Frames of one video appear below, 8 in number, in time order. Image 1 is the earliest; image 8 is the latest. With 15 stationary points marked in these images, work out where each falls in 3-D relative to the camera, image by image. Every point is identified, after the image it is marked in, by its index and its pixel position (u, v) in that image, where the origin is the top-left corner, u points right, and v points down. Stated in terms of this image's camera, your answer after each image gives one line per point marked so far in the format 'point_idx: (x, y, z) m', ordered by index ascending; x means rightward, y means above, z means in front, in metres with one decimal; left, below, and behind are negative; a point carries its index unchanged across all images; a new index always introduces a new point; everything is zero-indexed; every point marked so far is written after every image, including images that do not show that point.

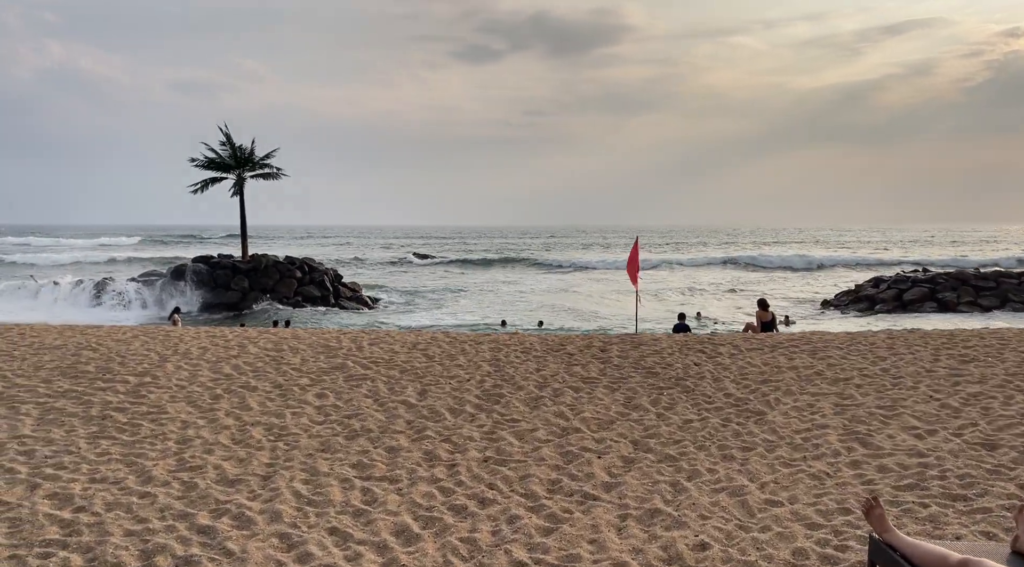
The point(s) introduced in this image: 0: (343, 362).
0: (-2.7, -1.2, +14.6) m
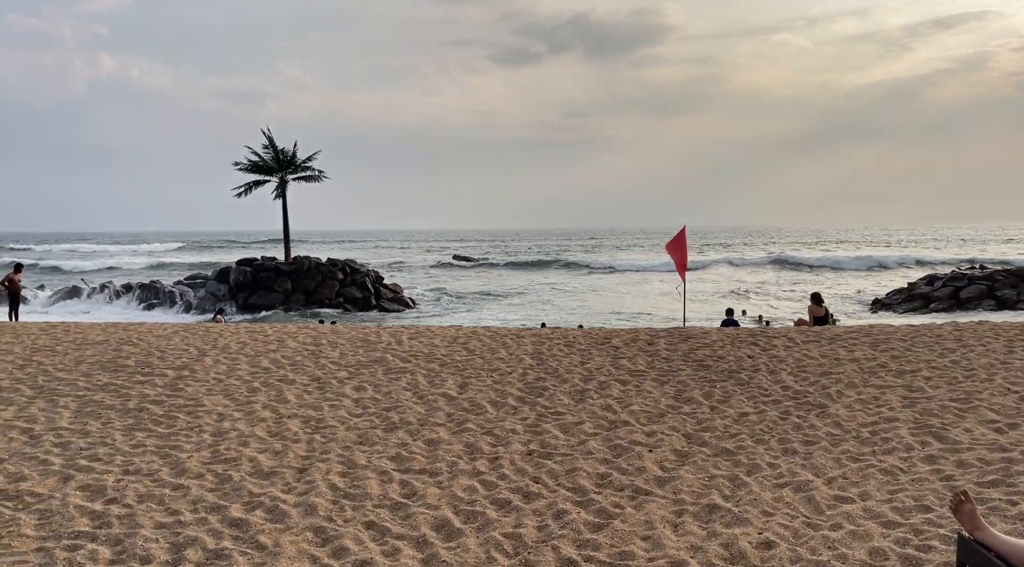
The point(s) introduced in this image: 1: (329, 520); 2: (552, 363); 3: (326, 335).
0: (-2.0, -1.1, +14.2) m
1: (-1.5, -1.9, +7.6) m
2: (+0.6, -1.1, +13.2) m
3: (-3.4, -0.9, +16.7) m
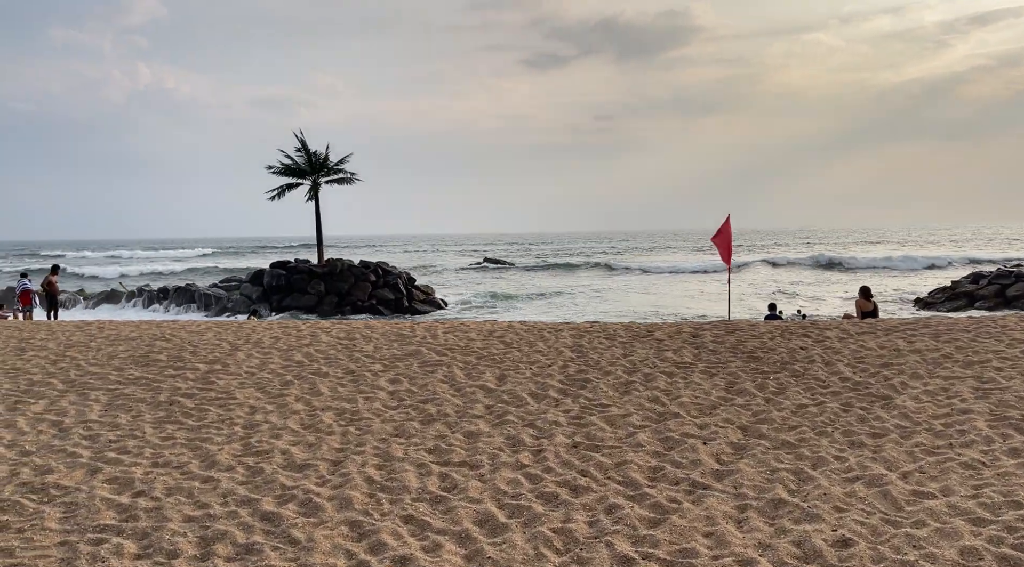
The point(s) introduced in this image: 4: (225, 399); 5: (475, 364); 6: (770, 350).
0: (-1.4, -1.0, +13.8) m
1: (-1.1, -1.8, +7.2) m
2: (+1.1, -1.0, +12.7) m
3: (-2.7, -0.8, +16.4) m
4: (-3.4, -1.4, +10.9) m
5: (-0.5, -1.1, +12.4) m
6: (+3.6, -0.9, +12.8) m
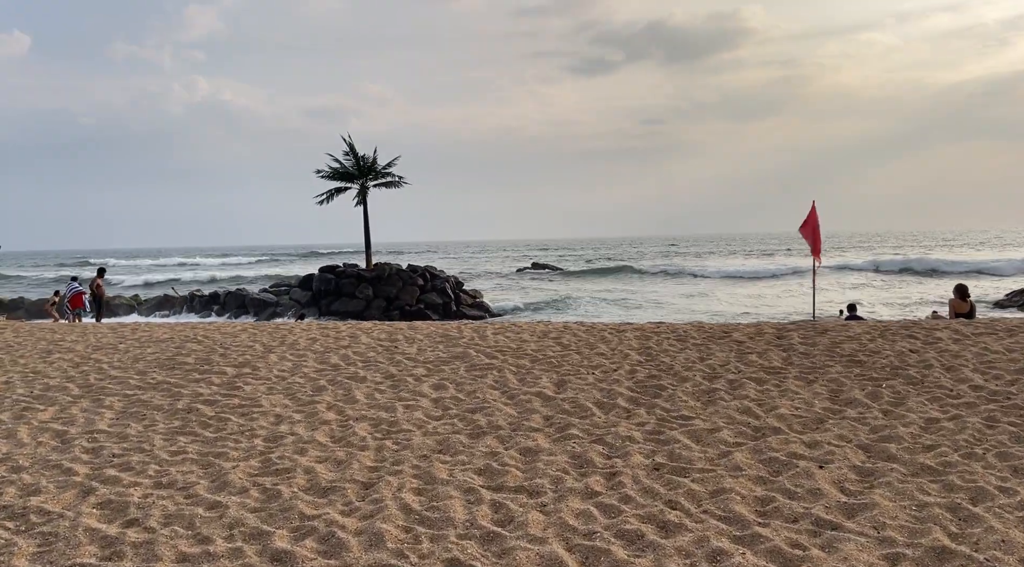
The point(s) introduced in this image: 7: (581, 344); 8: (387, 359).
0: (-0.6, -0.9, +12.4) m
1: (-0.7, -1.7, +5.7) m
2: (+1.8, -0.9, +11.1) m
3: (-1.8, -0.8, +15.0) m
4: (-2.7, -1.3, +9.6) m
5: (+0.2, -1.0, +10.9) m
6: (+4.3, -0.8, +11.1) m
7: (+0.9, -0.8, +12.6) m
8: (-1.6, -1.0, +12.0) m
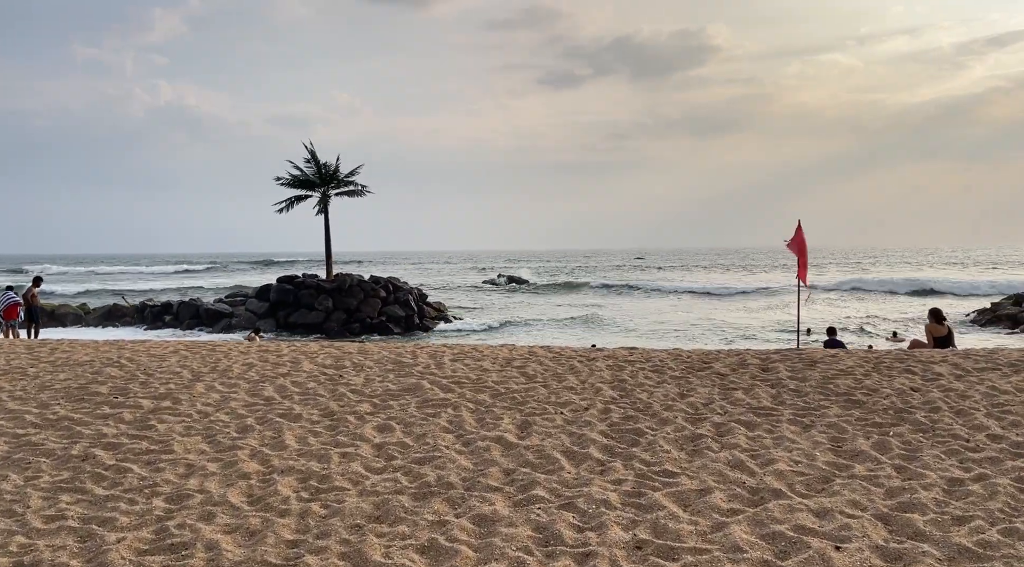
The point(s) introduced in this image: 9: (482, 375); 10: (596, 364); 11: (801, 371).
0: (-1.1, -1.2, +11.1) m
1: (-1.0, -1.9, +4.4) m
2: (+1.4, -1.2, +9.9) m
3: (-2.4, -1.1, +13.6) m
4: (-3.1, -1.5, +8.2) m
5: (-0.2, -1.3, +9.7) m
6: (+3.9, -1.1, +10.0) m
7: (+0.4, -1.1, +11.4) m
8: (-2.1, -1.2, +10.7) m
9: (-0.4, -1.1, +11.5) m
10: (+1.1, -1.0, +11.9) m
11: (+3.4, -1.0, +11.0) m
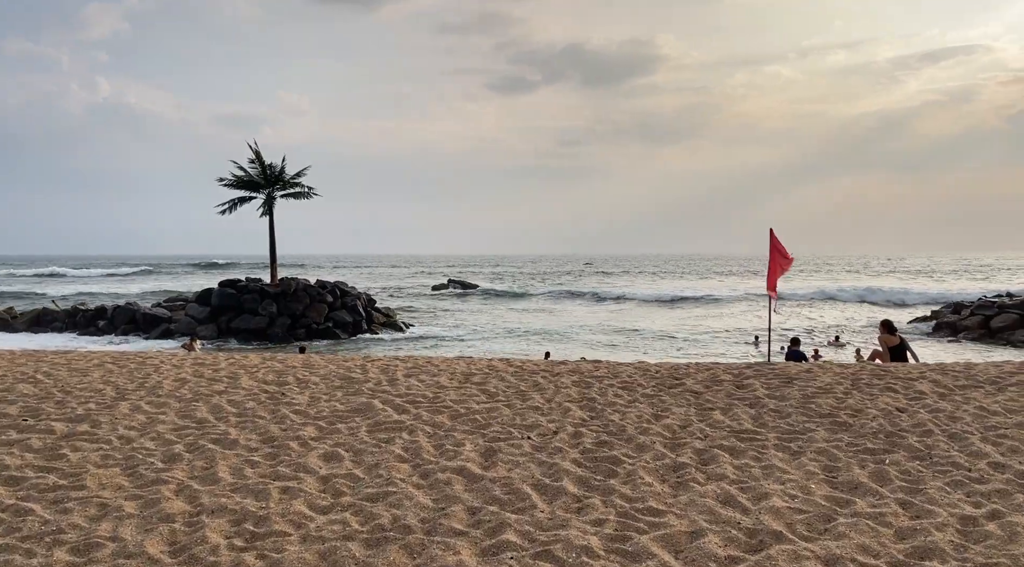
0: (-1.6, -1.3, +10.2) m
1: (-1.0, -1.9, +3.5) m
2: (+1.0, -1.3, +9.1) m
3: (-3.0, -1.2, +12.7) m
4: (-3.4, -1.6, +7.2) m
5: (-0.6, -1.4, +8.8) m
6: (+3.5, -1.2, +9.4) m
7: (0.0, -1.2, +10.6) m
8: (-2.5, -1.3, +9.7) m
9: (-0.8, -1.2, +10.6) m
10: (+0.6, -1.2, +11.1) m
11: (+3.0, -1.2, +10.3) m
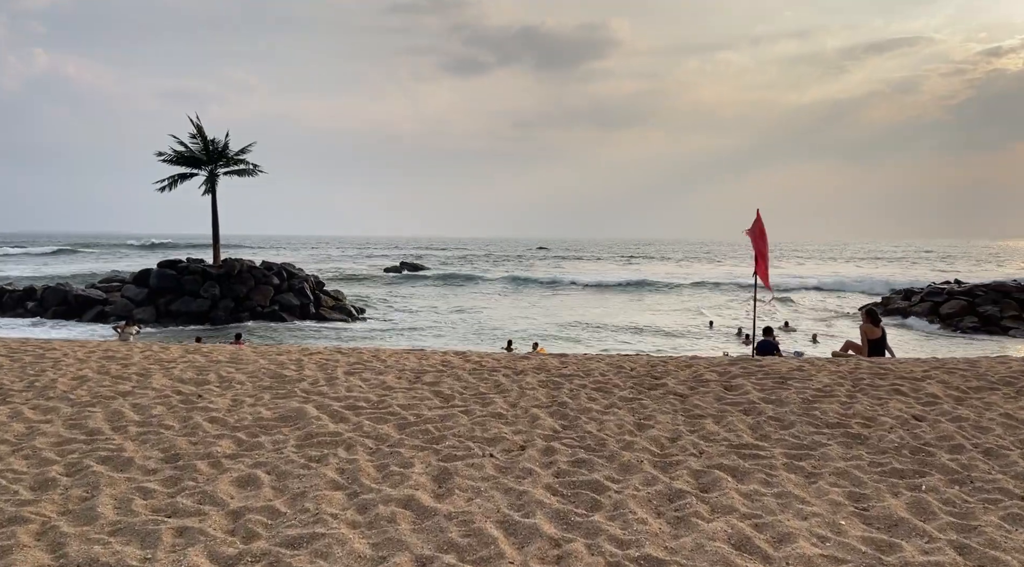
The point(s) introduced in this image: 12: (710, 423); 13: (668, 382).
0: (-2.0, -1.1, +8.7) m
1: (-1.1, -1.9, +2.1) m
2: (+0.6, -1.2, +7.8) m
3: (-3.5, -1.0, +11.1) m
4: (-3.7, -1.5, +5.6) m
5: (-0.9, -1.3, +7.4) m
6: (+3.1, -1.1, +8.1) m
7: (-0.5, -1.1, +9.1) m
8: (-2.9, -1.2, +8.2) m
9: (-1.3, -1.1, +9.2) m
10: (+0.1, -1.0, +9.7) m
11: (+2.5, -1.0, +9.1) m
12: (+1.7, -1.2, +7.9) m
13: (+1.6, -1.0, +9.6) m
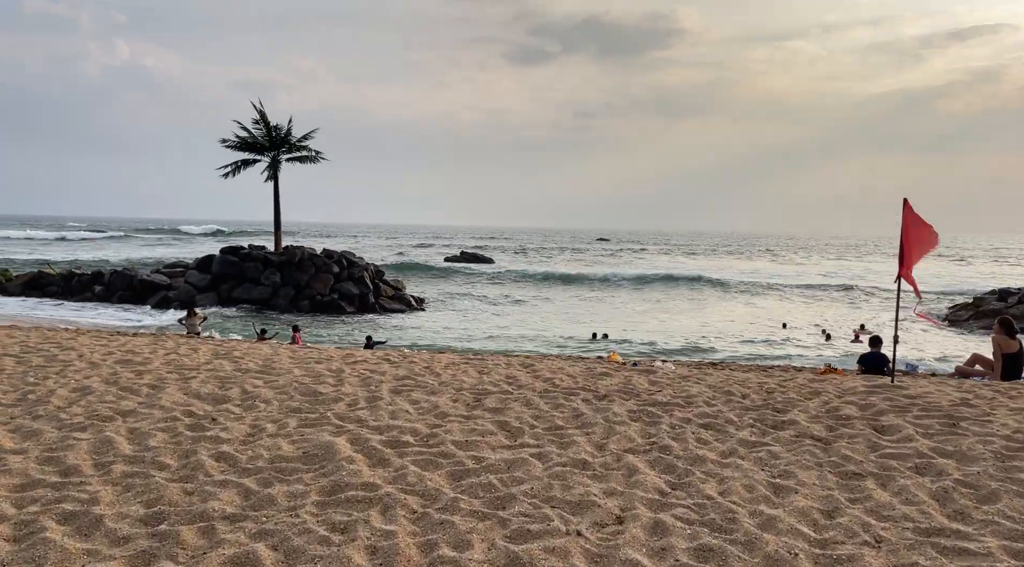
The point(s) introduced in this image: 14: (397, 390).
0: (-1.3, -1.2, +6.8) m
1: (-0.9, -2.0, +0.2) m
2: (+1.2, -1.3, +5.7) m
3: (-2.7, -0.9, +9.3) m
4: (-3.2, -1.5, +3.9) m
5: (-0.4, -1.3, +5.4) m
6: (+3.7, -1.3, +5.9) m
7: (+0.2, -1.1, +7.2) m
8: (-2.3, -1.2, +6.4) m
9: (-0.6, -1.1, +7.3) m
10: (+0.8, -1.1, +7.7) m
11: (+3.2, -1.1, +6.9) m
12: (+2.3, -1.3, +5.8) m
13: (+2.3, -1.1, +7.5) m
14: (-1.1, -1.0, +8.7) m
